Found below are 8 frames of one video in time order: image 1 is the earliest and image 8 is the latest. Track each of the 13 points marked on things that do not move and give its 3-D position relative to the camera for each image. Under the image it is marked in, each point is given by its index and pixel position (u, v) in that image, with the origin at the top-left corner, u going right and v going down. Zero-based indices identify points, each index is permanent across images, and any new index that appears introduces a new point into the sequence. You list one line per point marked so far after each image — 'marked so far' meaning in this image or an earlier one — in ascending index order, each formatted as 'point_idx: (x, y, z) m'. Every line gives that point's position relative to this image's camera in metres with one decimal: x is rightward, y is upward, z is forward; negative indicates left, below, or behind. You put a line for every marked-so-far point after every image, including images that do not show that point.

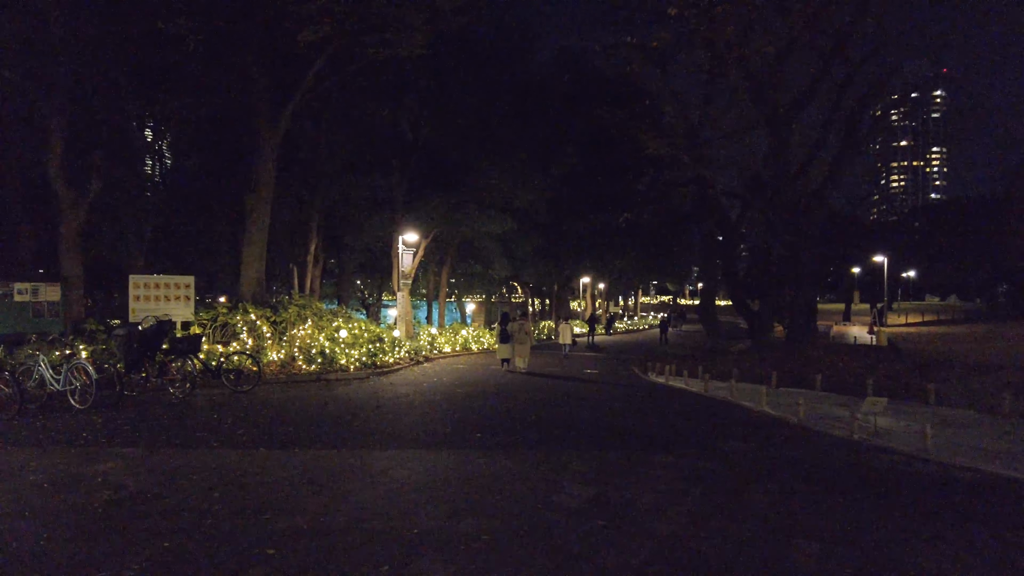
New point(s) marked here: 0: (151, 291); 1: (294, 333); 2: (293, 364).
0: (-9.2, -0.1, +16.9) m
1: (-6.2, -1.3, +18.8) m
2: (-6.1, -2.1, +18.5) m
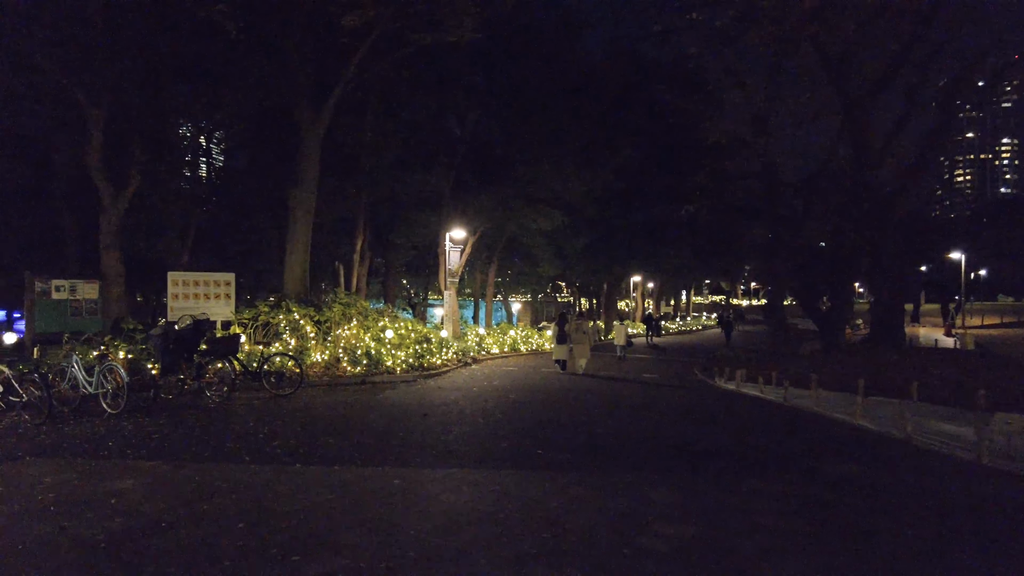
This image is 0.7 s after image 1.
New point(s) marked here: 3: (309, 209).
0: (-7.9, 0.0, +16.1) m
1: (-4.7, -1.2, +17.9) m
2: (-4.6, -2.1, +17.5) m
3: (-6.1, +2.4, +19.9) m
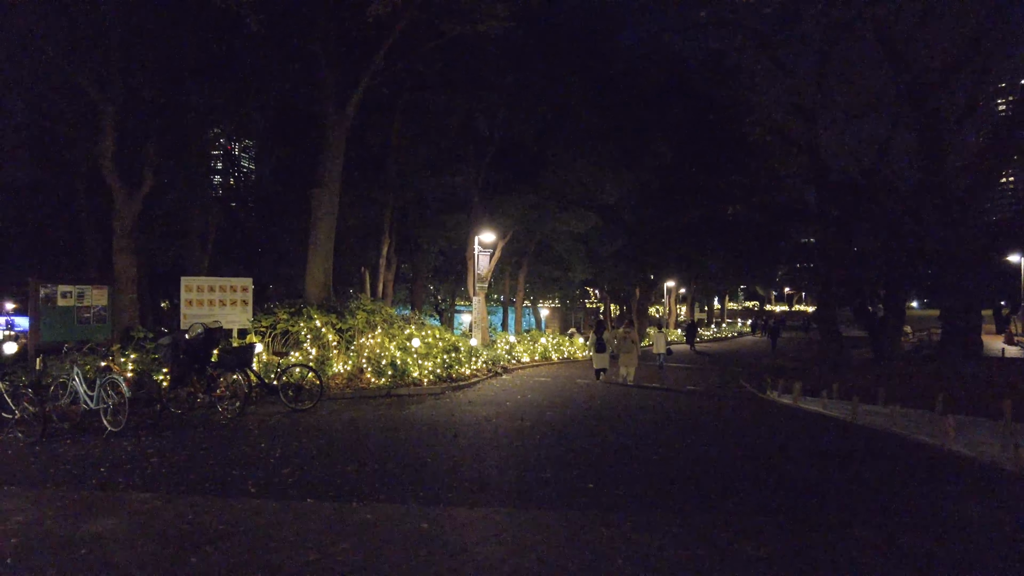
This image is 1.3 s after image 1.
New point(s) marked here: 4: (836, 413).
0: (-7.0, -0.2, +15.1) m
1: (-3.8, -1.4, +16.7) m
2: (-3.7, -2.2, +16.4) m
3: (-5.1, +2.2, +18.8) m
4: (+7.5, -2.8, +15.2) m
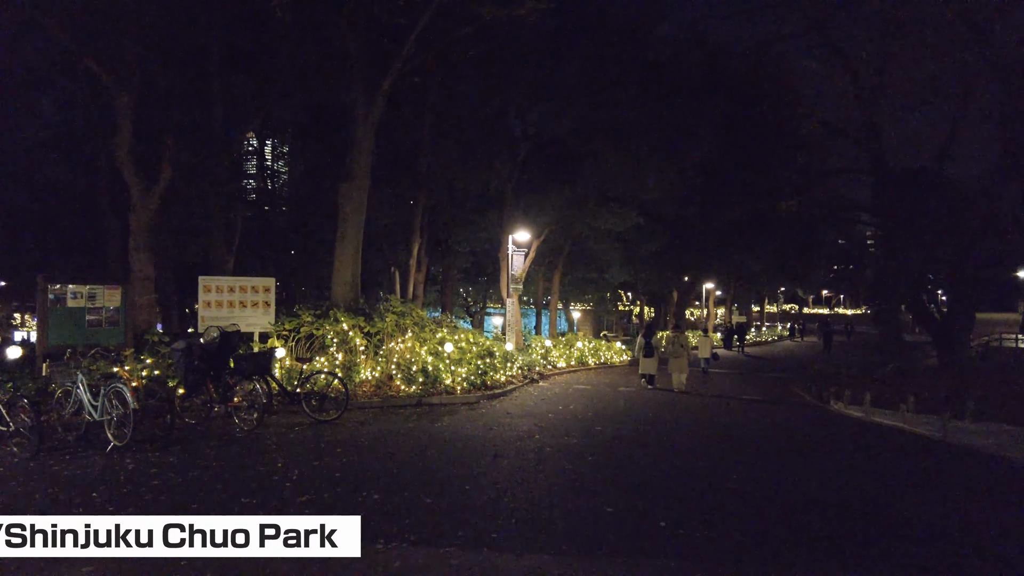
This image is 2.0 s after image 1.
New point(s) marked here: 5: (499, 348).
0: (-6.1, -0.2, +14.1) m
1: (-2.8, -1.4, +15.6) m
2: (-2.8, -2.2, +15.2) m
3: (-4.1, +2.2, +17.8) m
4: (+8.4, -2.9, +13.5) m
5: (-0.4, -1.8, +19.3) m
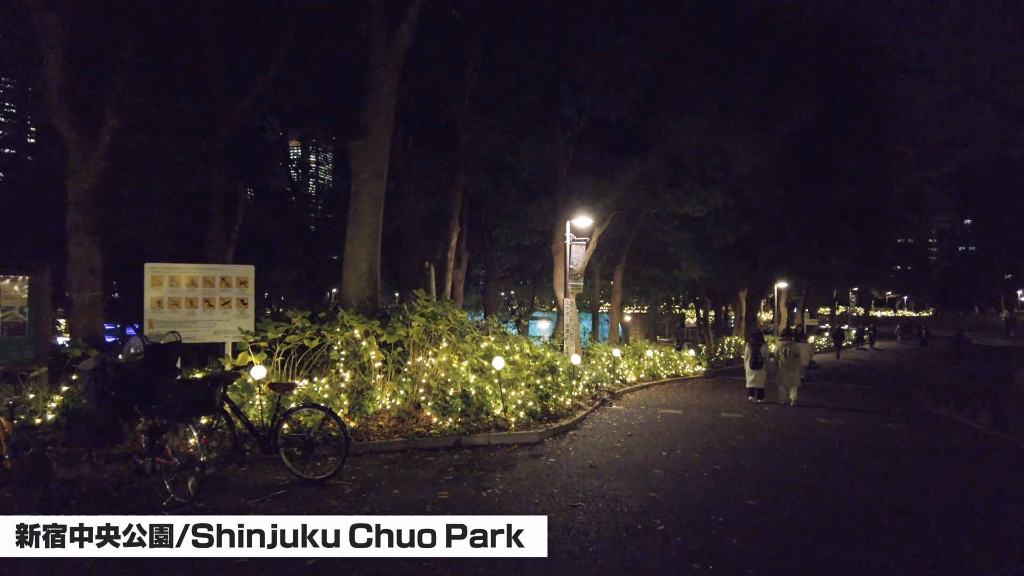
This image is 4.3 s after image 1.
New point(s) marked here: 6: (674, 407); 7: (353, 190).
0: (-5.0, 0.0, +9.9) m
1: (-1.6, -1.2, +11.2) m
2: (-1.6, -2.1, +10.8) m
3: (-2.7, +2.3, +13.5) m
4: (+9.5, -2.6, +8.4) m
5: (+1.1, -1.6, +14.7) m
6: (+4.2, -3.0, +17.0) m
7: (-3.2, +2.0, +13.3) m
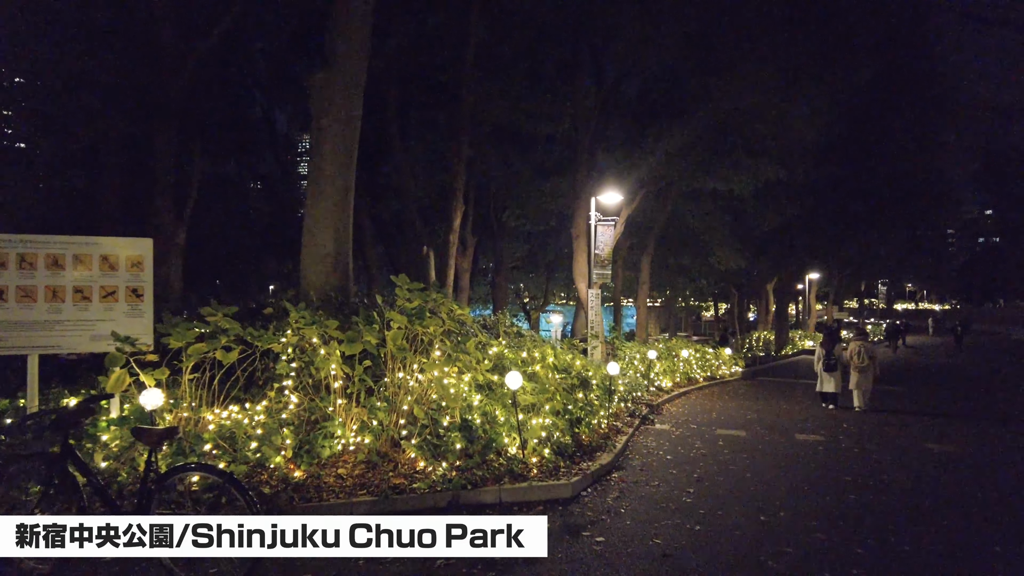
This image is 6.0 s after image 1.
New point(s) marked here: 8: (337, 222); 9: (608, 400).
0: (-4.7, +0.1, +6.6) m
1: (-1.3, -1.1, +7.8) m
2: (-1.3, -1.9, +7.4) m
3: (-2.4, +2.5, +10.1) m
4: (+9.7, -2.5, +4.9) m
5: (+1.4, -1.4, +11.3) m
6: (+4.5, -2.8, +13.6) m
7: (-2.9, +2.2, +9.9) m
8: (-2.5, +1.0, +9.6) m
9: (+1.7, -1.9, +11.6) m
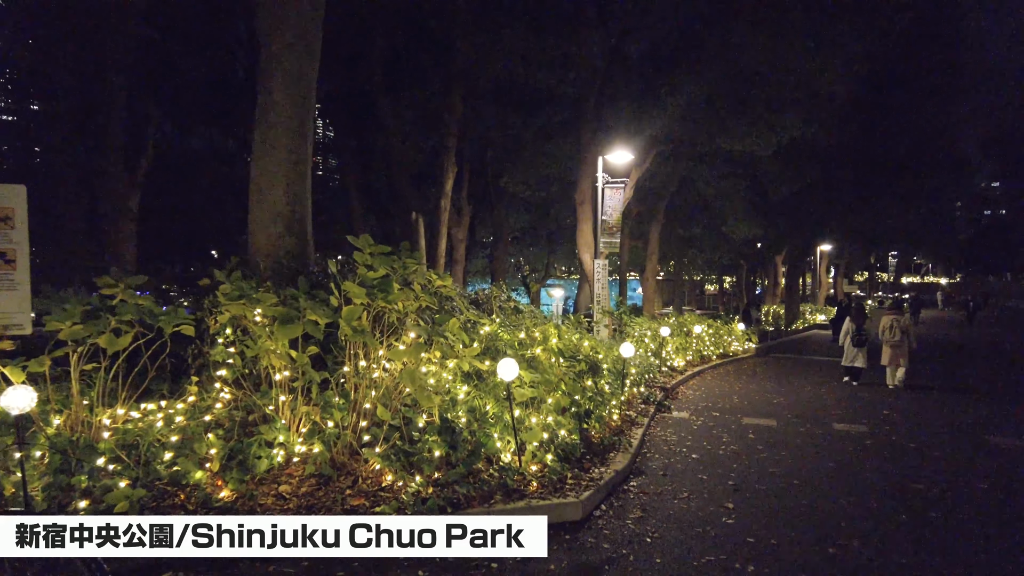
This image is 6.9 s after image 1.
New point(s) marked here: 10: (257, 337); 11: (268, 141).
0: (-4.8, +0.4, +4.9) m
1: (-1.4, -0.7, +6.1) m
2: (-1.4, -1.6, +5.8) m
3: (-2.5, +2.9, +8.3) m
4: (+9.6, -2.2, +3.3) m
5: (+1.3, -0.9, +9.7) m
6: (+4.4, -2.2, +12.0) m
7: (-3.0, +2.6, +8.1) m
8: (-2.6, +1.4, +7.8) m
9: (+1.7, -1.4, +10.0) m
10: (-2.3, -0.4, +5.8) m
11: (-2.9, +1.8, +8.0) m
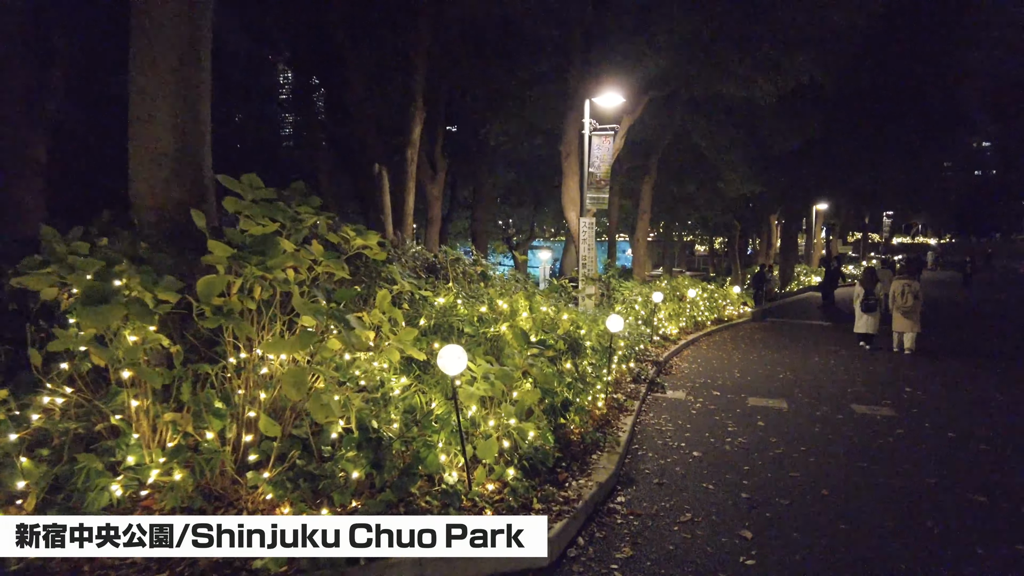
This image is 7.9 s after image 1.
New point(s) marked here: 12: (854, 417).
0: (-5.1, +0.6, +3.2) m
1: (-1.7, -0.5, +4.5) m
2: (-1.7, -1.4, +4.2) m
3: (-2.9, +3.3, +6.4) m
4: (+9.3, -2.1, +1.9) m
5: (+0.9, -0.5, +8.1) m
6: (+4.0, -1.6, +10.5) m
7: (-3.4, +3.0, +6.3) m
8: (-3.0, +1.8, +6.1) m
9: (+1.2, -1.0, +8.4) m
10: (-2.7, -0.2, +4.2) m
11: (-3.3, +2.1, +6.2) m
12: (+4.4, -1.7, +8.3) m
